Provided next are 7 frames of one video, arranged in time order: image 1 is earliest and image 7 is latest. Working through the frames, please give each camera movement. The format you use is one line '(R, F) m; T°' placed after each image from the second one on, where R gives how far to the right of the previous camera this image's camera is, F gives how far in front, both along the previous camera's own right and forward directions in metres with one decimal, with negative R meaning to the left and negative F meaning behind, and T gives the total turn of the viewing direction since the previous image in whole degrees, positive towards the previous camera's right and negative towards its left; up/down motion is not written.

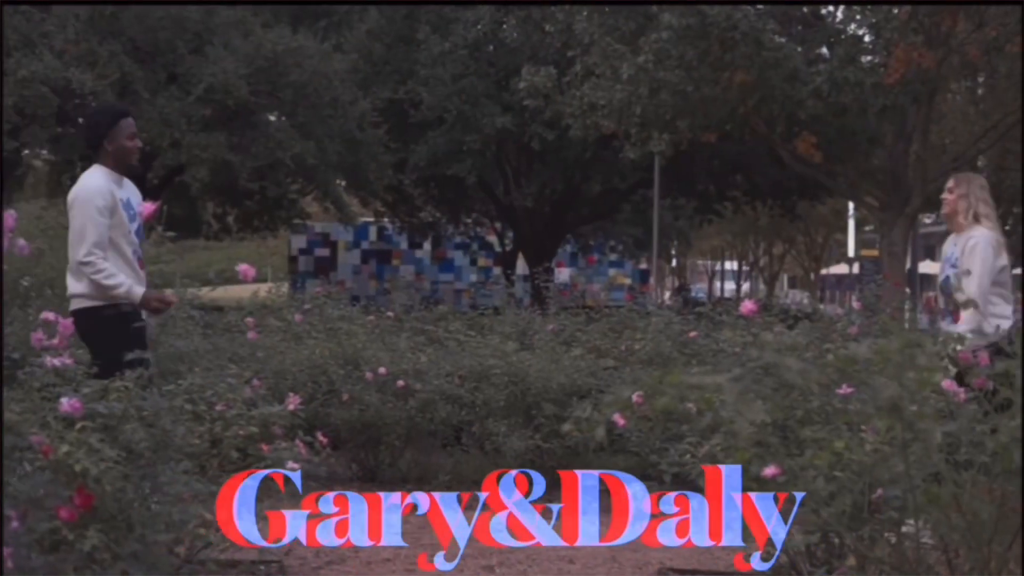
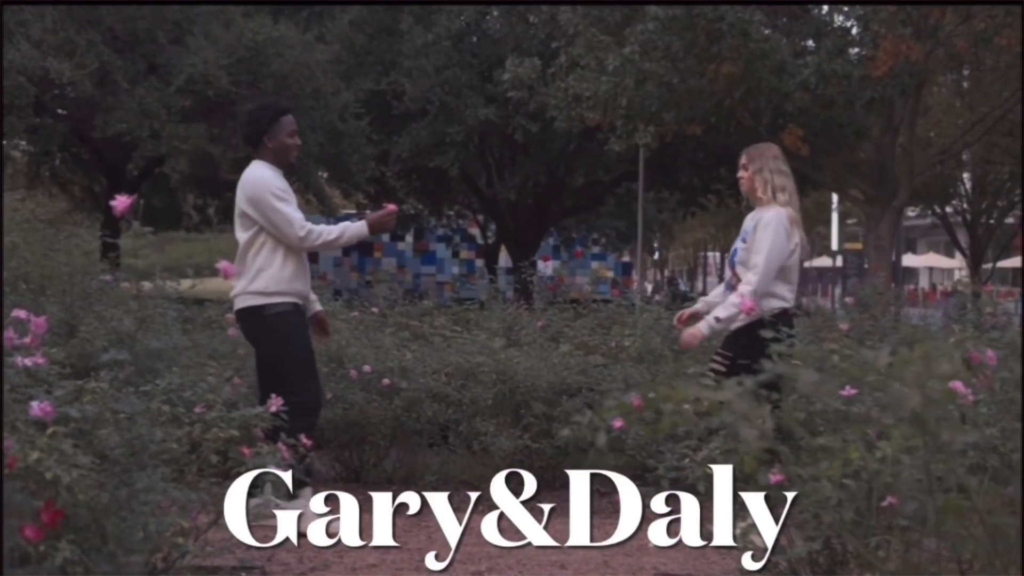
(0.0, +0.2) m; +1°
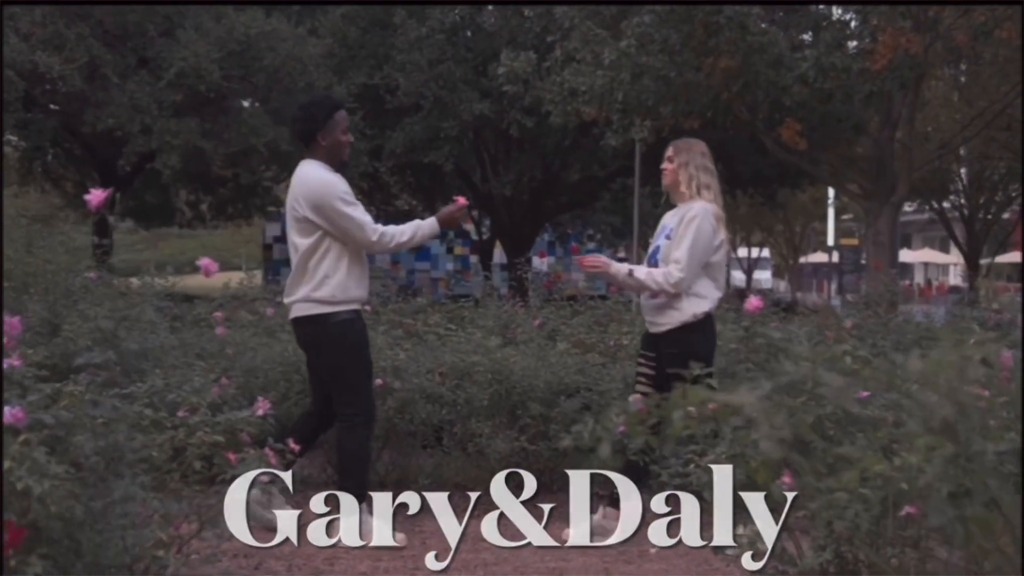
(0.0, +0.2) m; 0°
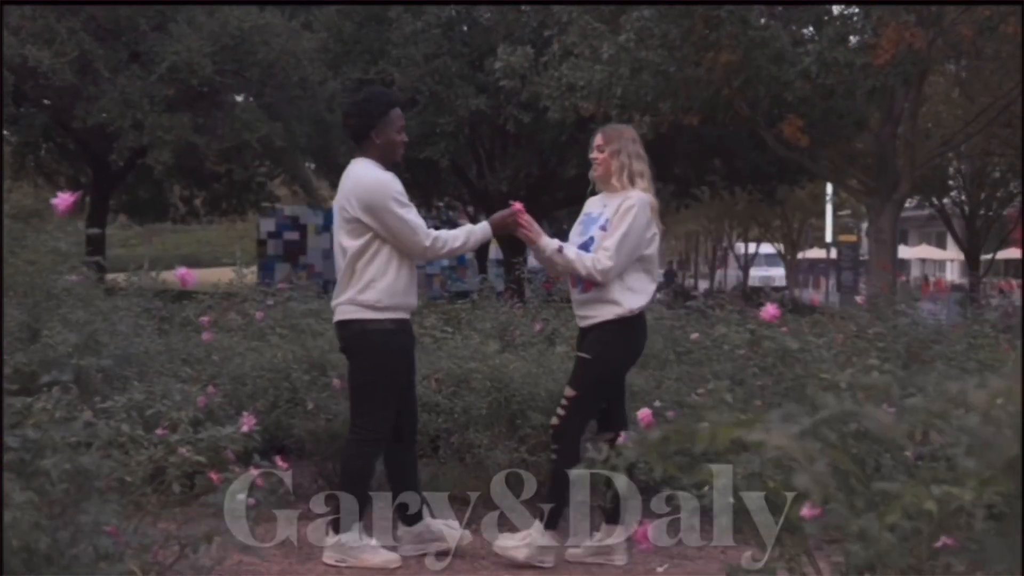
(0.0, +0.3) m; 0°
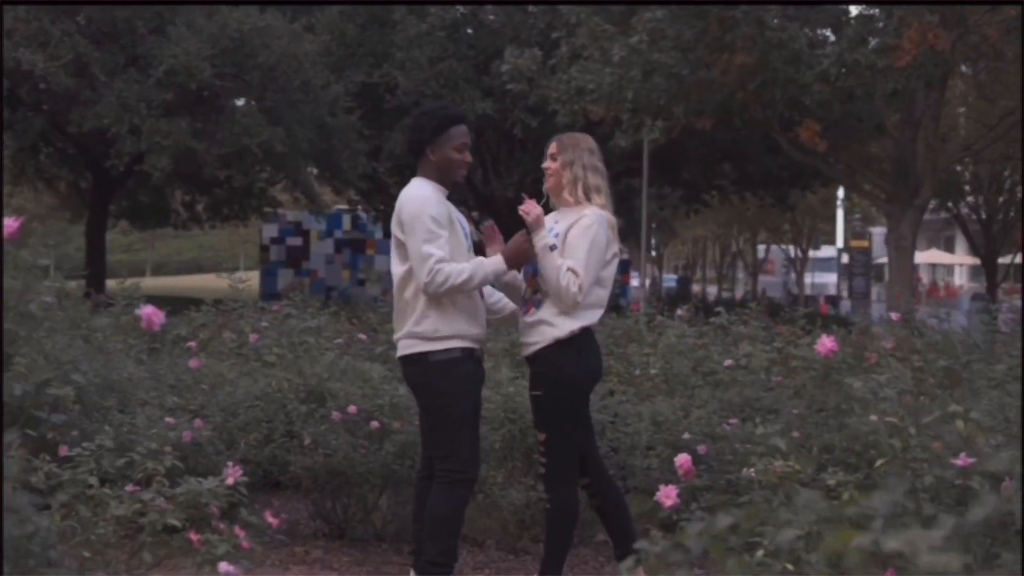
(0.0, +0.5) m; 0°
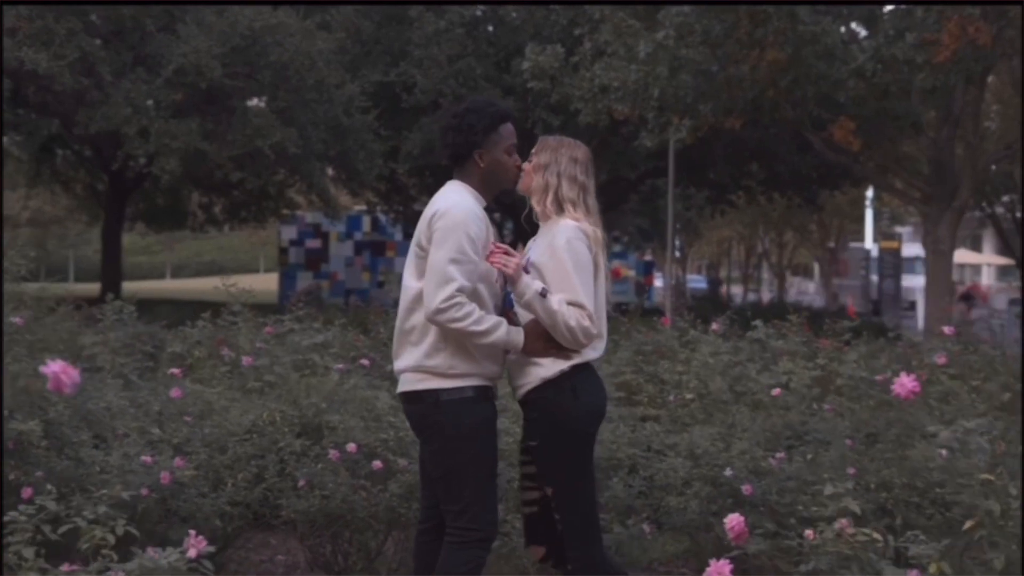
(0.0, +0.6) m; -1°
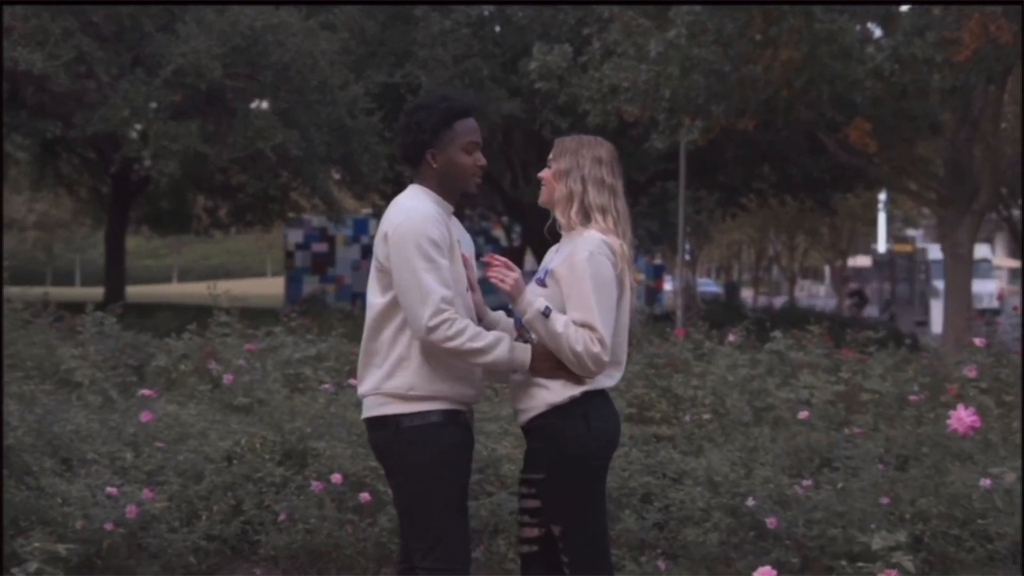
(0.0, +0.4) m; 0°
